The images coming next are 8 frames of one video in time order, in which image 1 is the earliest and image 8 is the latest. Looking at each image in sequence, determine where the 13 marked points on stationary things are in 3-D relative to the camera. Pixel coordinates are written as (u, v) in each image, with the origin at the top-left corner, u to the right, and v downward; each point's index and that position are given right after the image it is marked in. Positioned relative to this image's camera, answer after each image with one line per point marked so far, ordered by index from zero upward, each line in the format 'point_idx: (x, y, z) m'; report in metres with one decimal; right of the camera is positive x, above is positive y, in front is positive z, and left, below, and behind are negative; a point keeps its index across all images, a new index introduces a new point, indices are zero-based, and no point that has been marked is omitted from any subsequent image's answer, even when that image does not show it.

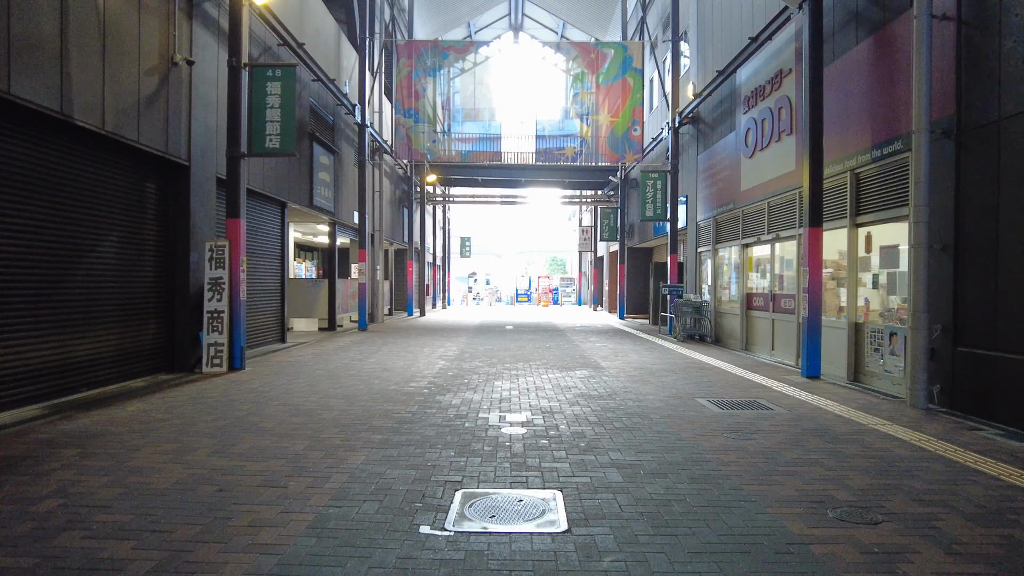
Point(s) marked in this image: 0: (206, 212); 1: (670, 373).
0: (-3.8, +1.0, +8.2) m
1: (+2.0, -1.1, +8.3) m
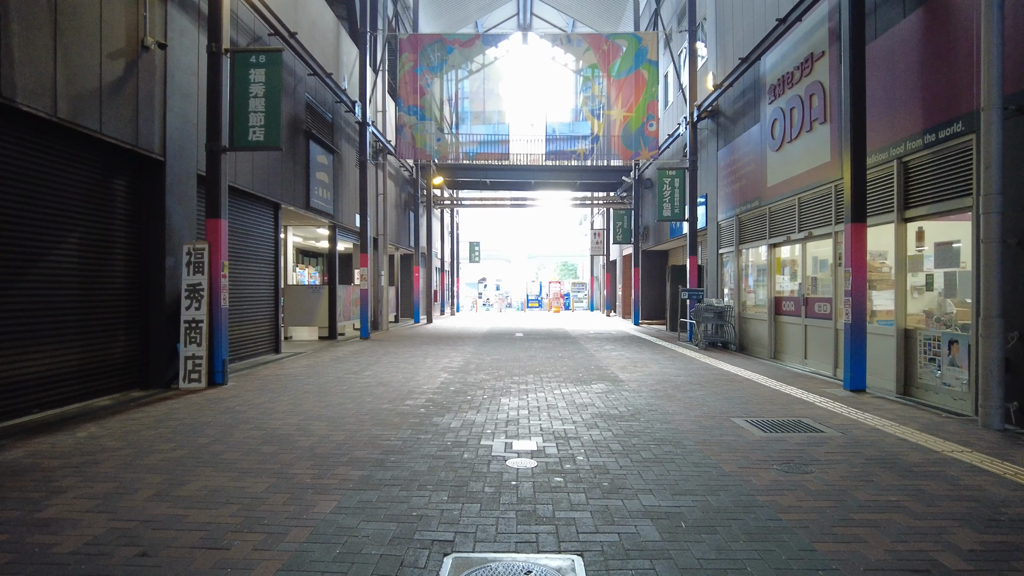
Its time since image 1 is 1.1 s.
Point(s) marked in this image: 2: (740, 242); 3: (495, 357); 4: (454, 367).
0: (-3.7, +0.9, +7.5) m
1: (+2.1, -1.1, +7.5) m
2: (+4.4, +0.9, +12.8) m
3: (-0.3, -1.1, +10.3) m
4: (-0.8, -1.1, +8.9) m
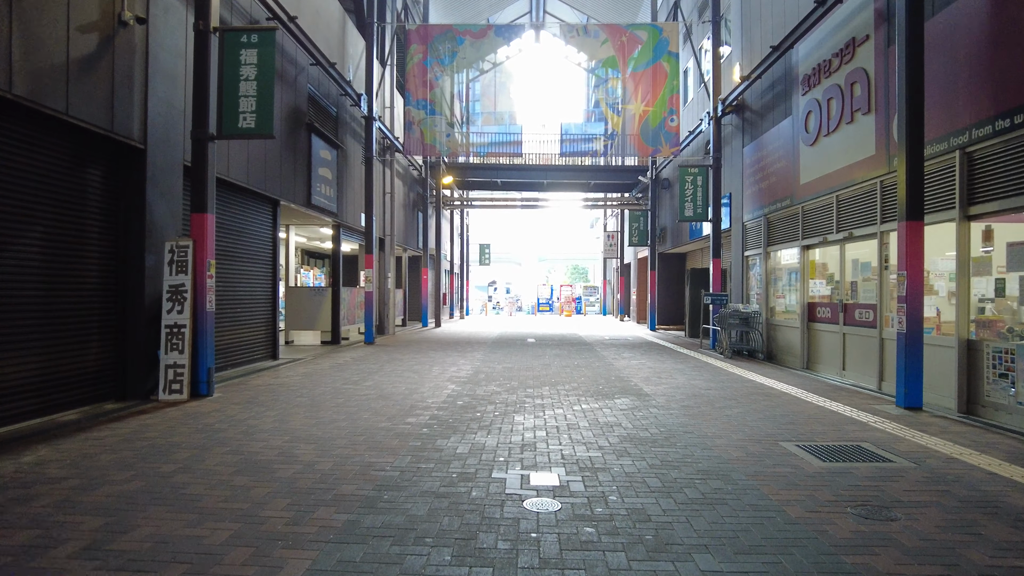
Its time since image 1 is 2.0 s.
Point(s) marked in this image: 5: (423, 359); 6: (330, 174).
0: (-3.6, +0.9, +6.9) m
1: (+2.2, -1.2, +6.7) m
2: (+4.7, +0.8, +12.0) m
3: (-0.1, -1.1, +9.6) m
4: (-0.6, -1.1, +8.2) m
5: (-1.4, -1.1, +10.6) m
6: (-3.4, +2.2, +12.5) m
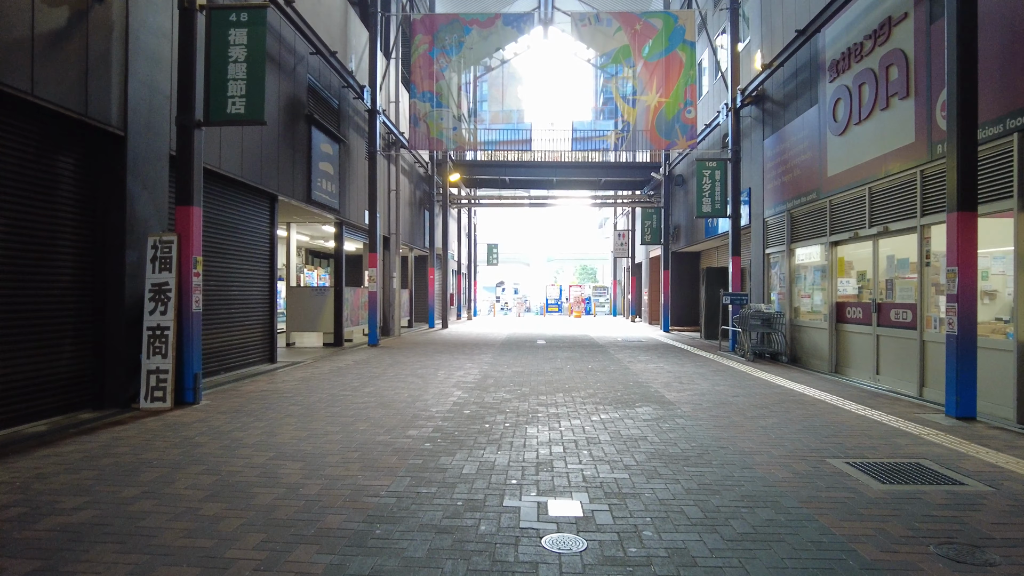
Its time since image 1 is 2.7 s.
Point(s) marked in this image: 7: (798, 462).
0: (-3.5, +0.9, +6.4) m
1: (+2.3, -1.2, +6.1) m
2: (+4.8, +0.8, +11.4) m
3: (+0.1, -1.1, +9.1) m
4: (-0.5, -1.1, +7.6) m
5: (-1.3, -1.1, +10.1) m
6: (-3.3, +2.2, +12.0) m
7: (+1.9, -1.1, +4.4) m
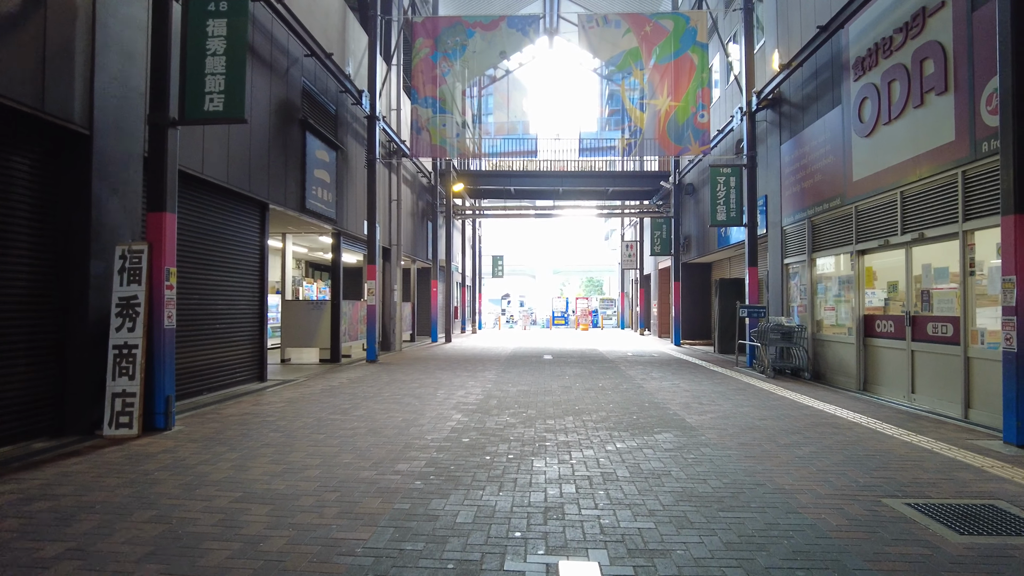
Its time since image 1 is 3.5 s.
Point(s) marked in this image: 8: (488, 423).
0: (-3.4, +0.7, +5.8) m
1: (+2.4, -1.3, +5.5) m
2: (+4.9, +0.6, +10.8) m
3: (+0.1, -1.3, +8.5) m
4: (-0.4, -1.2, +7.0) m
5: (-1.2, -1.3, +9.5) m
6: (-3.2, +1.9, +11.4) m
7: (+1.9, -1.2, +3.7) m
8: (-0.2, -1.2, +6.0) m
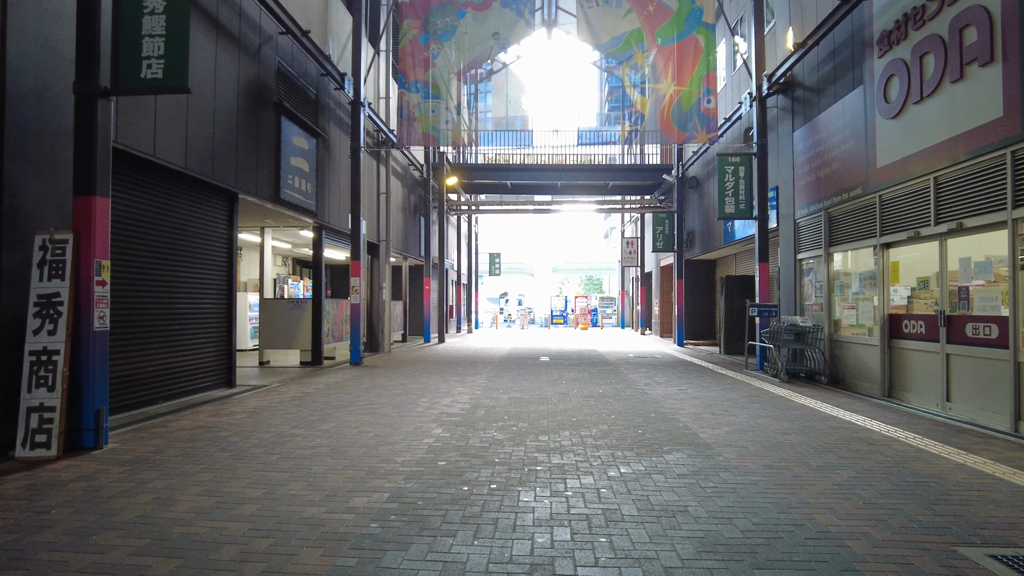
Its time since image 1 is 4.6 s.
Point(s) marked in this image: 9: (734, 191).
0: (-3.5, +0.8, +5.0) m
1: (+2.3, -1.2, +4.7) m
2: (+4.8, +0.7, +10.0) m
3: (0.0, -1.2, +7.7) m
4: (-0.5, -1.2, +6.2) m
5: (-1.3, -1.3, +8.7) m
6: (-3.3, +2.0, +10.6) m
7: (+1.8, -1.2, +2.9) m
8: (-0.3, -1.2, +5.2) m
9: (+4.1, +1.8, +12.4) m
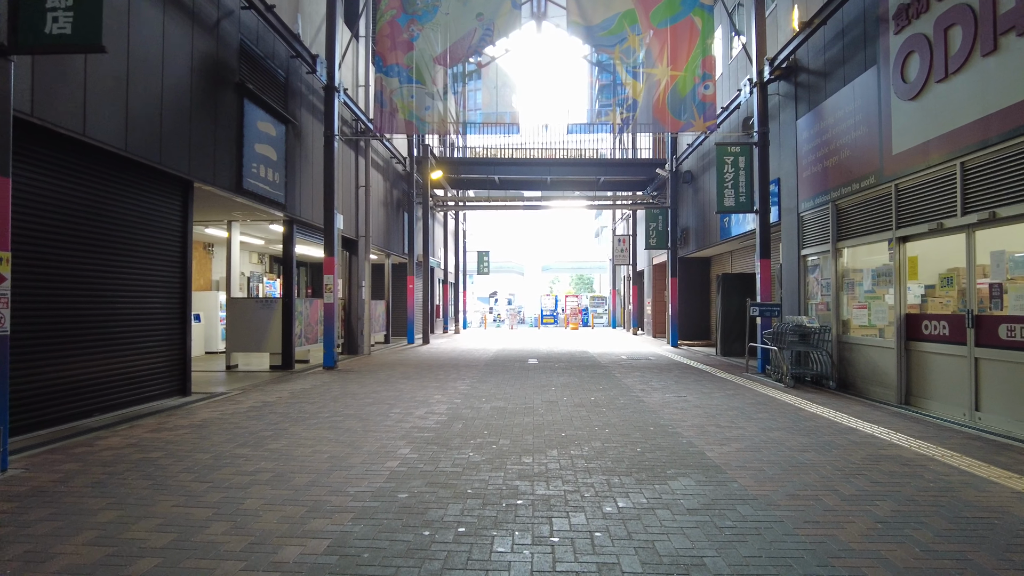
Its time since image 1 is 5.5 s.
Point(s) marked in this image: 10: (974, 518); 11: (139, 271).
0: (-3.7, +0.8, +4.2) m
1: (+2.1, -1.2, +4.0) m
2: (+4.6, +0.7, +9.3) m
3: (-0.2, -1.2, +6.9) m
4: (-0.7, -1.2, +5.5) m
5: (-1.5, -1.3, +7.9) m
6: (-3.5, +2.0, +9.8) m
7: (+1.7, -1.2, +2.2) m
8: (-0.5, -1.2, +4.4) m
9: (+3.9, +1.8, +11.7) m
10: (+2.4, -1.2, +3.4) m
11: (-3.9, +0.2, +7.0) m
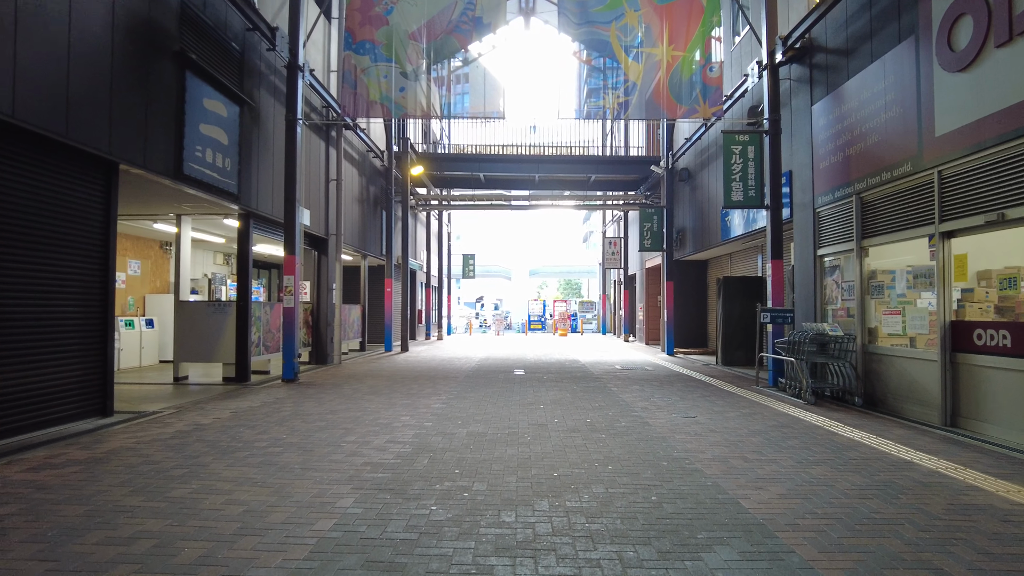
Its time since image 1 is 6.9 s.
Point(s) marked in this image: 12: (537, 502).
0: (-3.8, +0.8, +3.0) m
1: (+2.0, -1.2, +2.9) m
2: (+4.4, +0.6, +8.2) m
3: (-0.3, -1.2, +5.7) m
4: (-0.8, -1.2, +4.3) m
5: (-1.7, -1.3, +6.7) m
6: (-3.7, +2.0, +8.6) m
7: (+1.6, -1.1, +1.1) m
8: (-0.6, -1.1, +3.2) m
9: (+3.6, +1.8, +10.7) m
10: (+2.3, -1.2, +2.3) m
11: (-4.1, +0.2, +5.8) m
12: (+0.1, -1.2, +3.6) m
